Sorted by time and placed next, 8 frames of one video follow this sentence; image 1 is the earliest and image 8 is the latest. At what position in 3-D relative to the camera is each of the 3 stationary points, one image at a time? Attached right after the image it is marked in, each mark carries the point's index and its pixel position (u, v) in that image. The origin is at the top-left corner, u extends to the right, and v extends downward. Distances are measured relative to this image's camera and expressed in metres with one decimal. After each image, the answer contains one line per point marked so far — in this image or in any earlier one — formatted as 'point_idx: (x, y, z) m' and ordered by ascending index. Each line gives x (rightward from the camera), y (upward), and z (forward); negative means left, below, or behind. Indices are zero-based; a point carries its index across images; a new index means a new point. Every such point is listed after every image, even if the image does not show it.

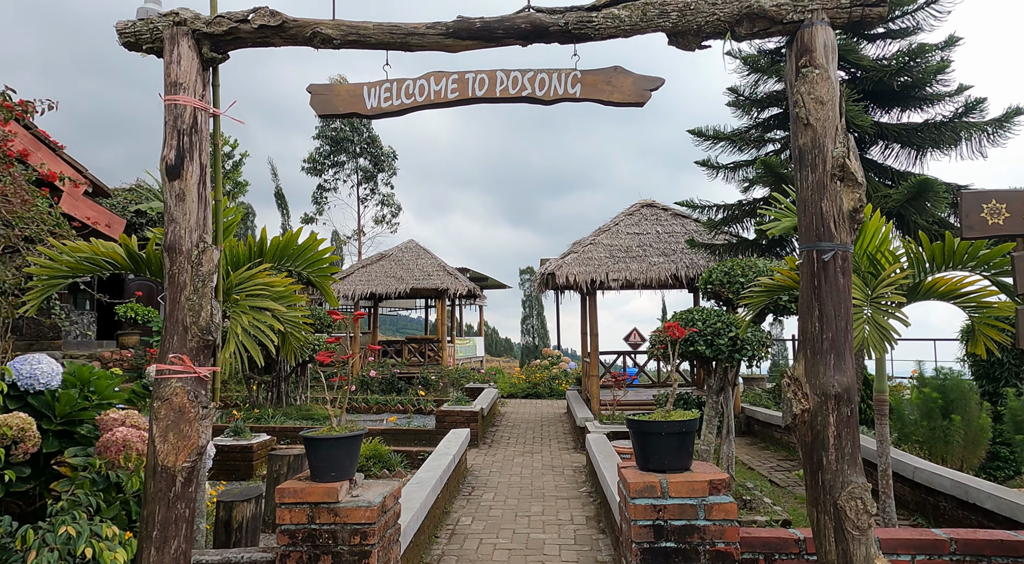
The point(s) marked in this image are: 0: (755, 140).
0: (+2.9, +1.7, +7.7) m
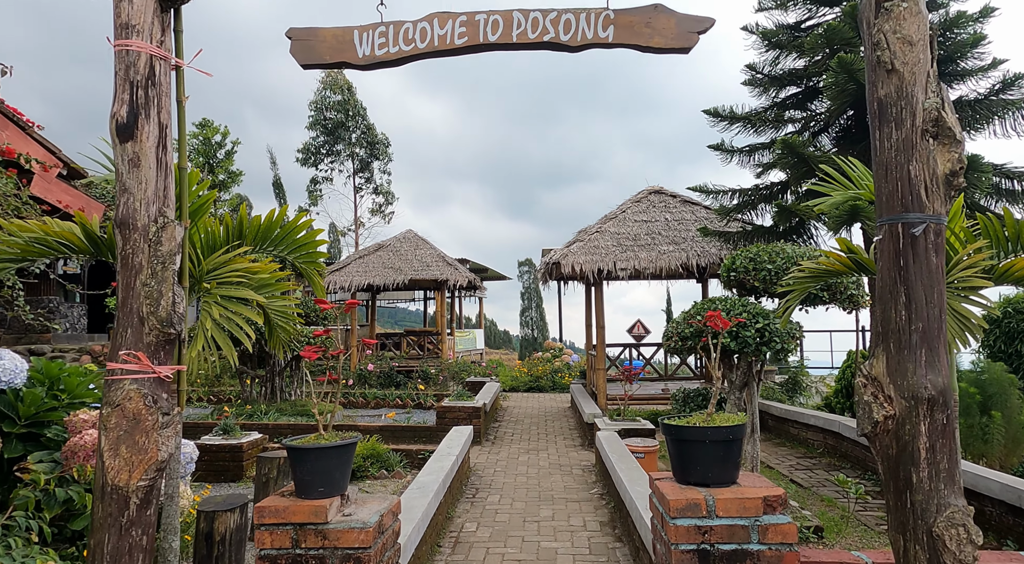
0: (+3.0, +1.8, +7.2) m
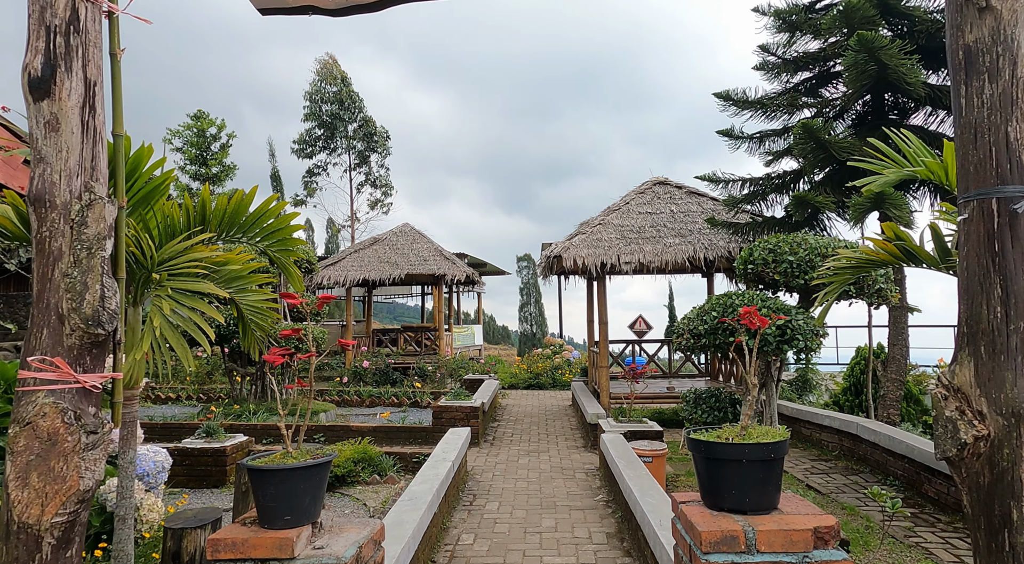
0: (+2.9, +1.9, +6.9) m
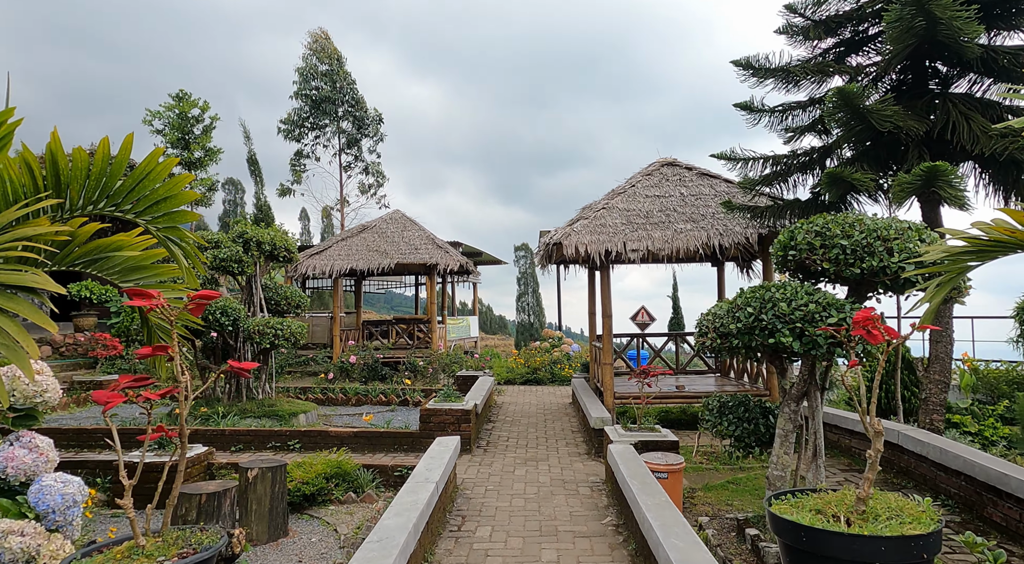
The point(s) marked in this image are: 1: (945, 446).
0: (+2.9, +2.0, +6.1) m
1: (+3.3, -1.2, +4.8) m
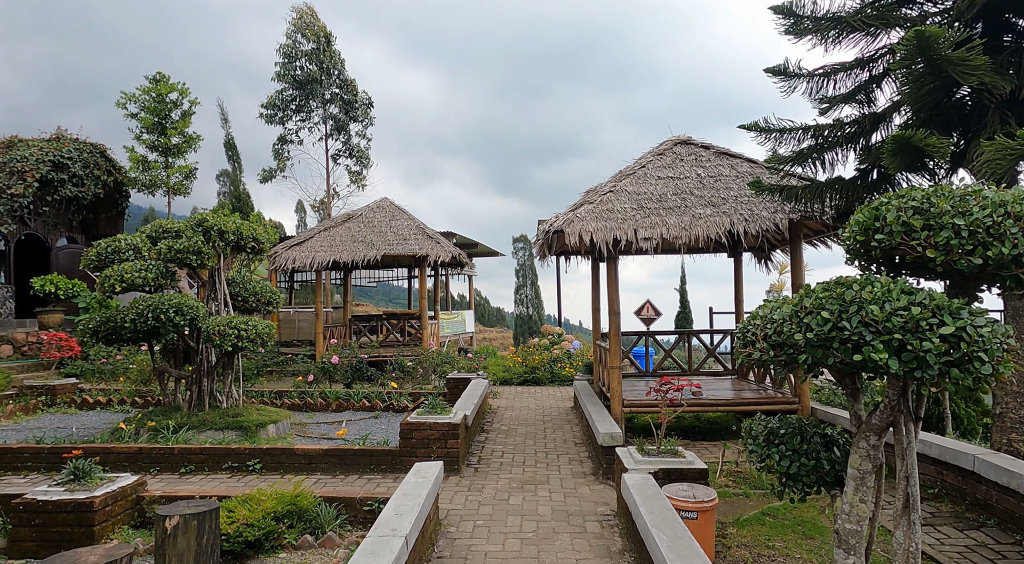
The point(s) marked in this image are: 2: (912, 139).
0: (+2.8, +2.1, +5.1) m
1: (+3.2, -1.2, +3.9) m
2: (+2.7, +1.0, +4.5) m
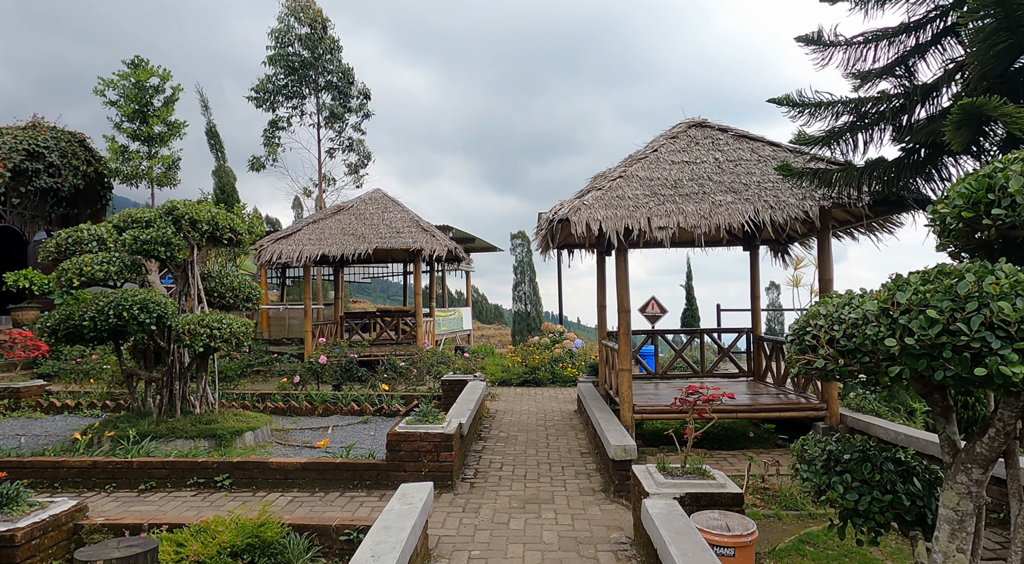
0: (+2.8, +2.1, +4.5) m
1: (+3.2, -1.2, +3.2) m
2: (+2.7, +1.0, +3.8) m
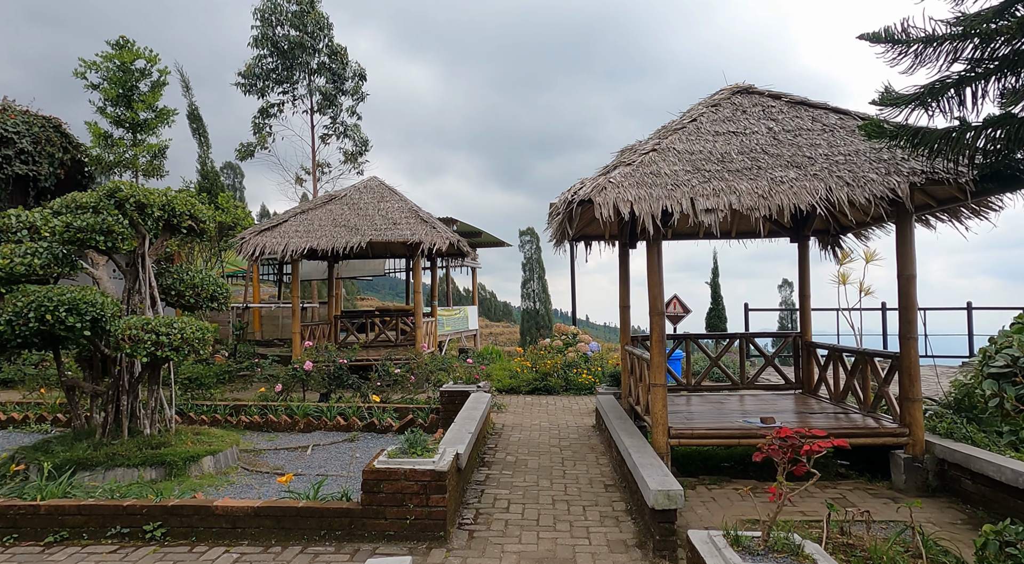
0: (+2.9, +2.1, +3.2) m
1: (+3.3, -1.1, +2.0) m
2: (+2.8, +1.0, +2.6) m
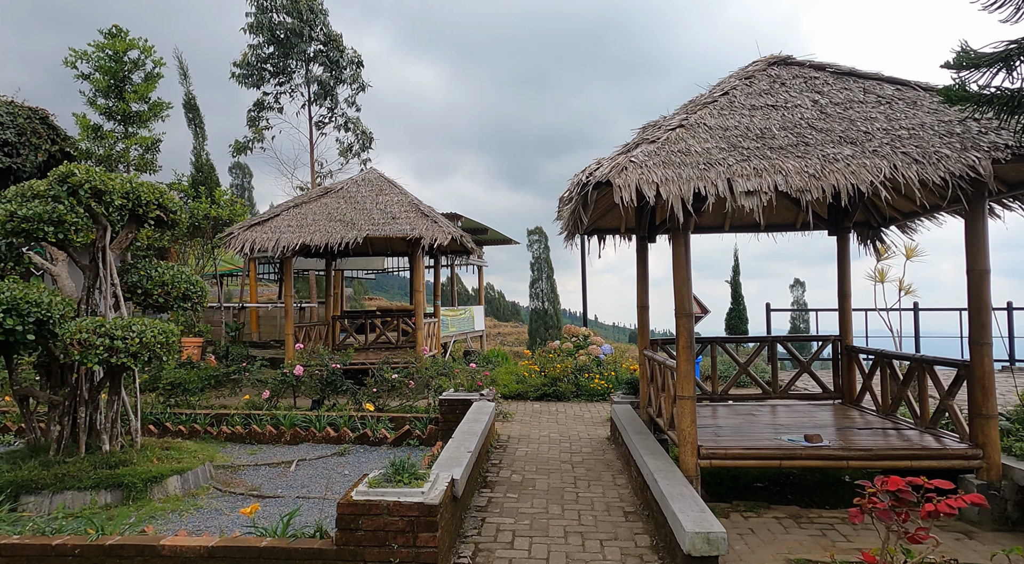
0: (+2.9, +2.2, +2.5) m
1: (+3.3, -1.1, +1.3) m
2: (+2.8, +1.1, +1.8) m
